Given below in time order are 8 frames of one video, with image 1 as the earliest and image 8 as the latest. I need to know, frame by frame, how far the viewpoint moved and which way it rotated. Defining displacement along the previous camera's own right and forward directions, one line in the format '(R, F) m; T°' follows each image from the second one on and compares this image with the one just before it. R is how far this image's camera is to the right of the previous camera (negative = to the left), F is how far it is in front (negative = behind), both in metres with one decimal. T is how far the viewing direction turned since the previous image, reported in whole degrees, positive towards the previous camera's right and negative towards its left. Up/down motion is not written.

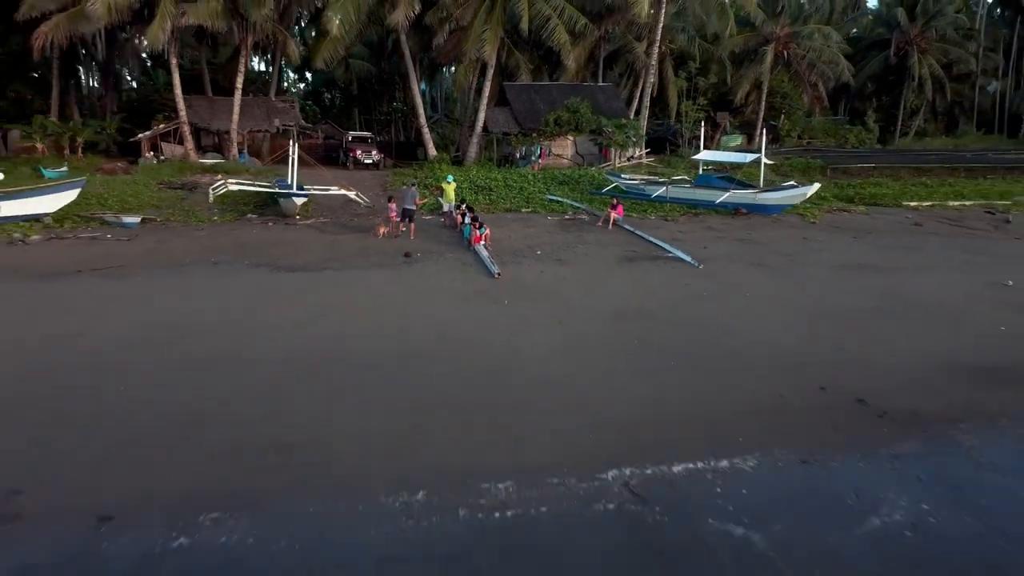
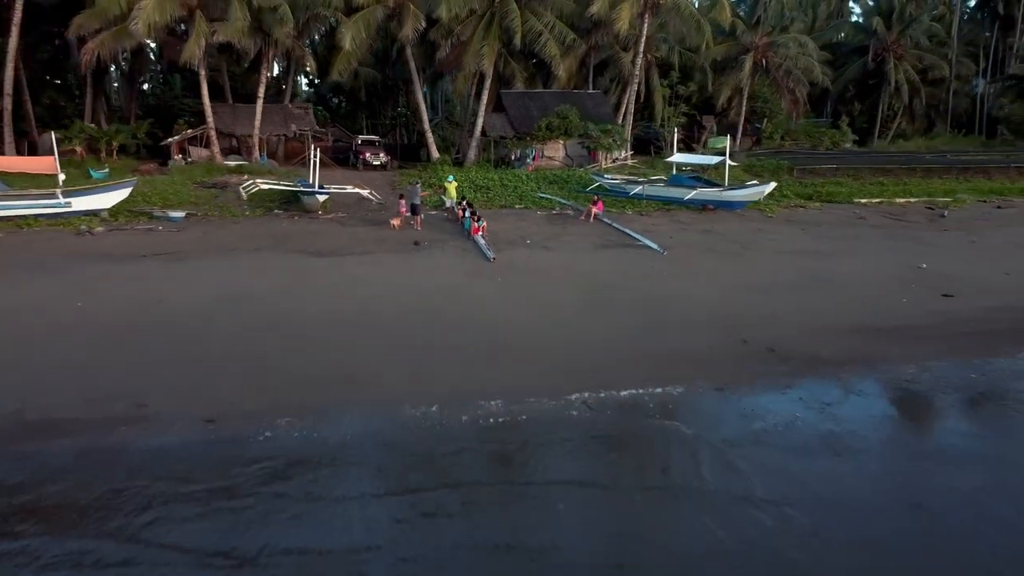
(+0.1, -1.5) m; 0°
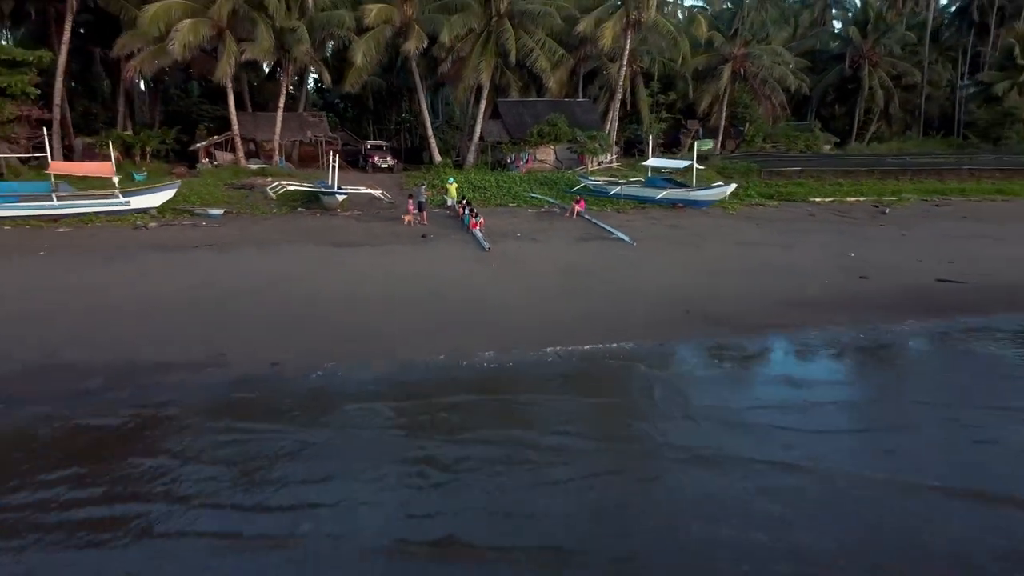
(+0.1, -1.8) m; 0°
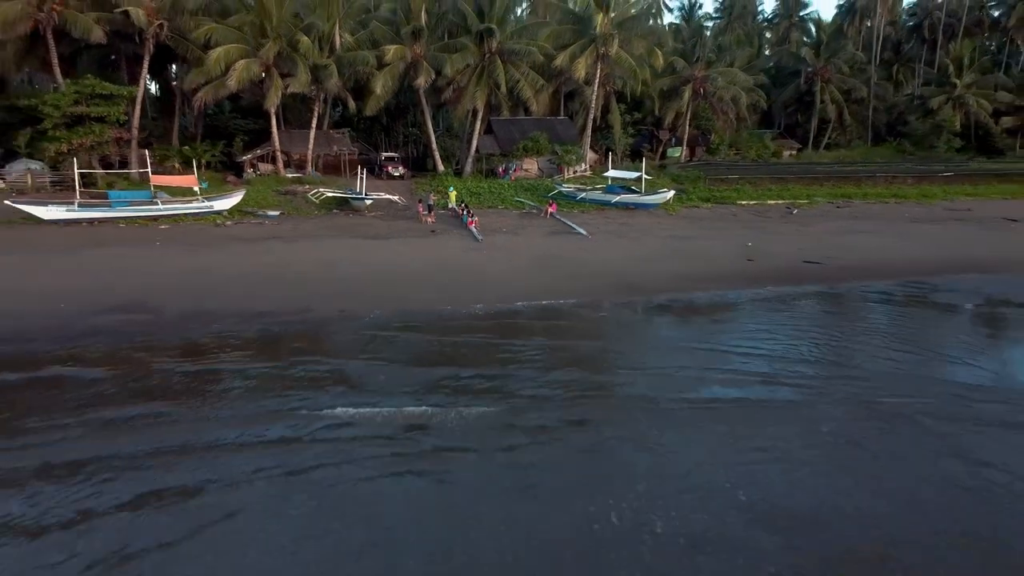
(+0.2, -4.0) m; 0°
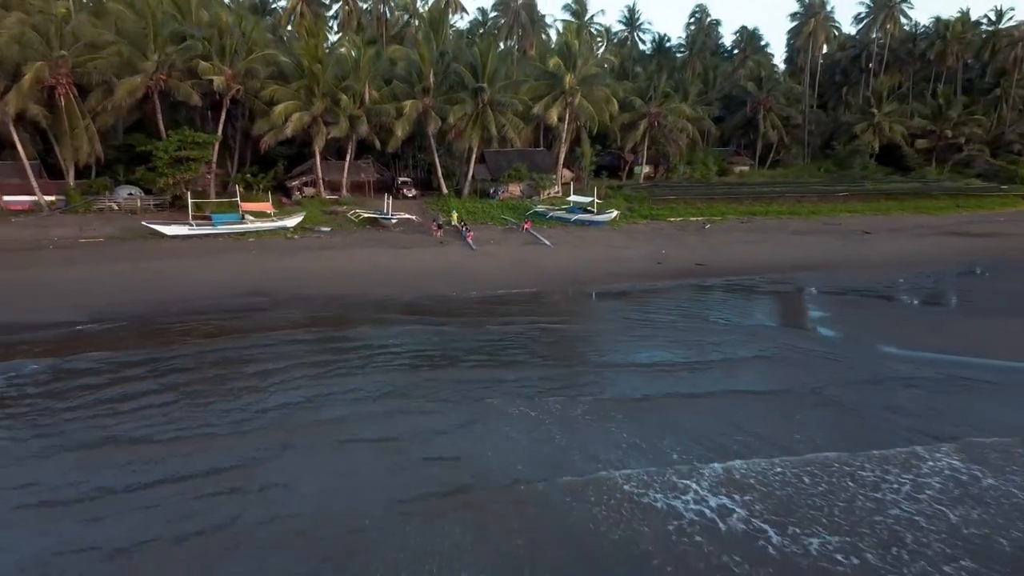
(+0.3, -6.5) m; 0°
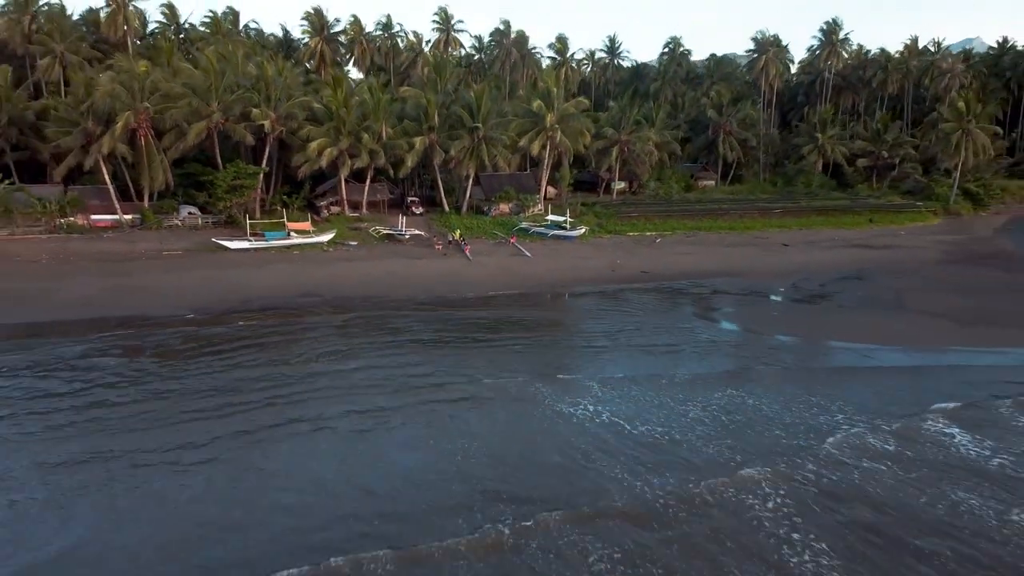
(+0.3, -6.1) m; 0°
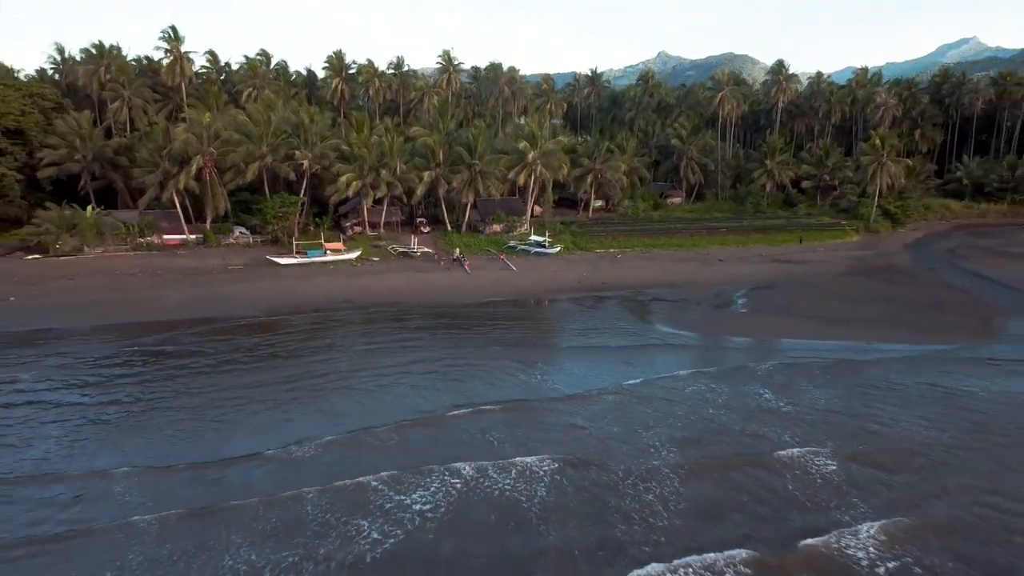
(+0.3, -7.7) m; 0°
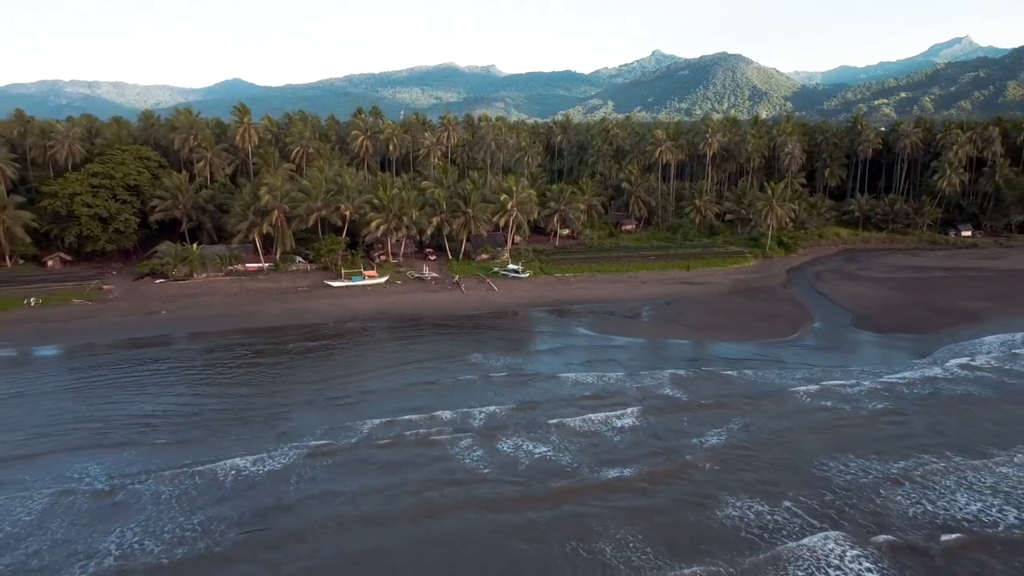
(+0.6, -15.7) m; 0°
